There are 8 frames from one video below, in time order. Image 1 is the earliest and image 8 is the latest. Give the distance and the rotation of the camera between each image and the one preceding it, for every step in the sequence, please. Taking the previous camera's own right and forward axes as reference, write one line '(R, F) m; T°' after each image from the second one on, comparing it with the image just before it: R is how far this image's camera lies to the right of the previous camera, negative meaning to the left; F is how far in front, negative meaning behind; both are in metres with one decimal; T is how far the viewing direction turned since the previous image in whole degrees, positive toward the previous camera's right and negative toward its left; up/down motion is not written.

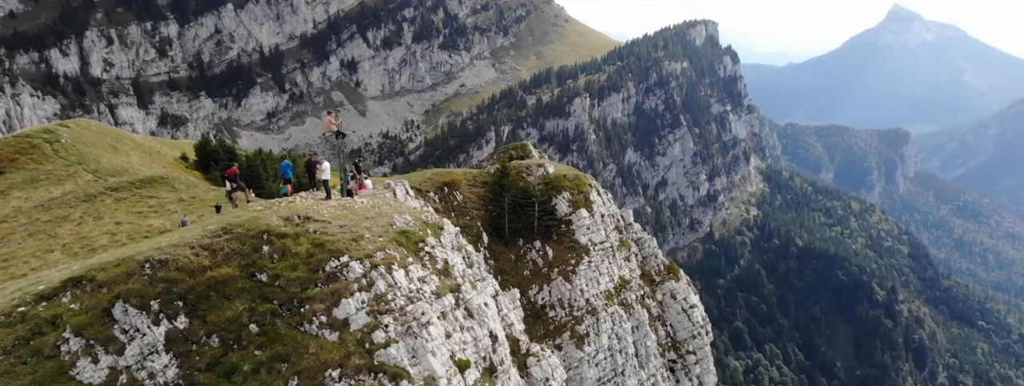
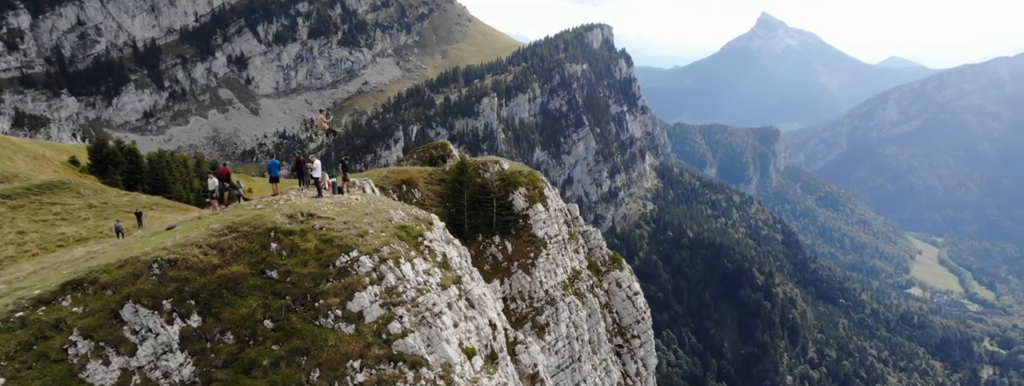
(-3.9, -1.7) m; +6°
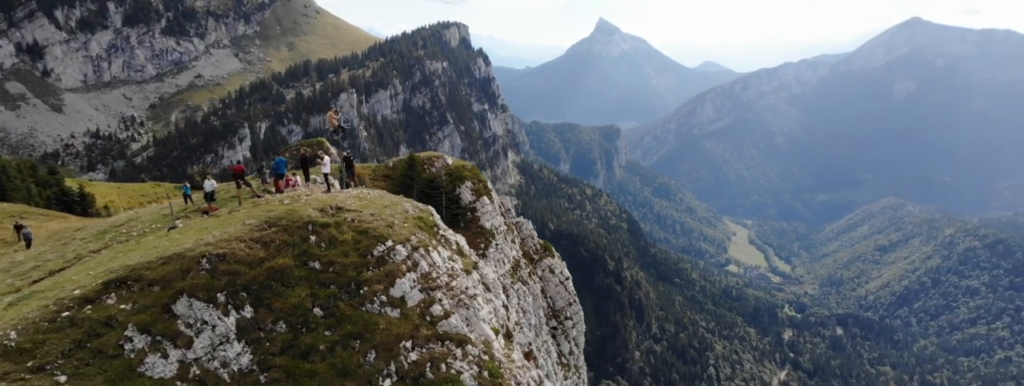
(-7.1, -2.9) m; +9°
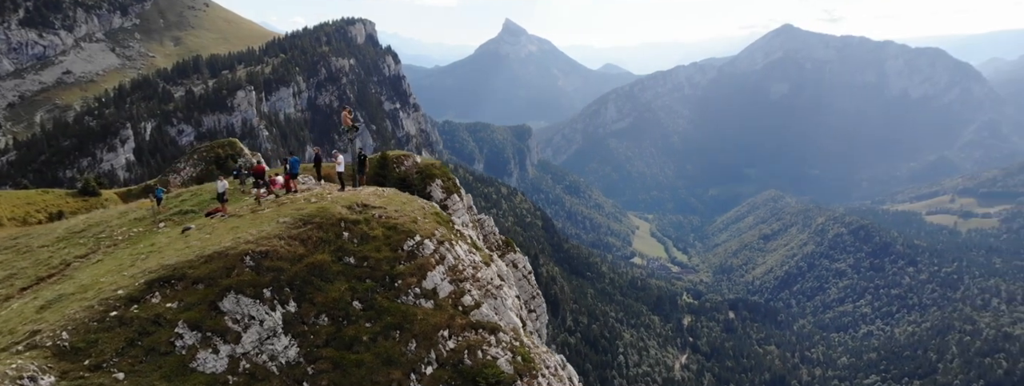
(-5.0, -2.0) m; +5°
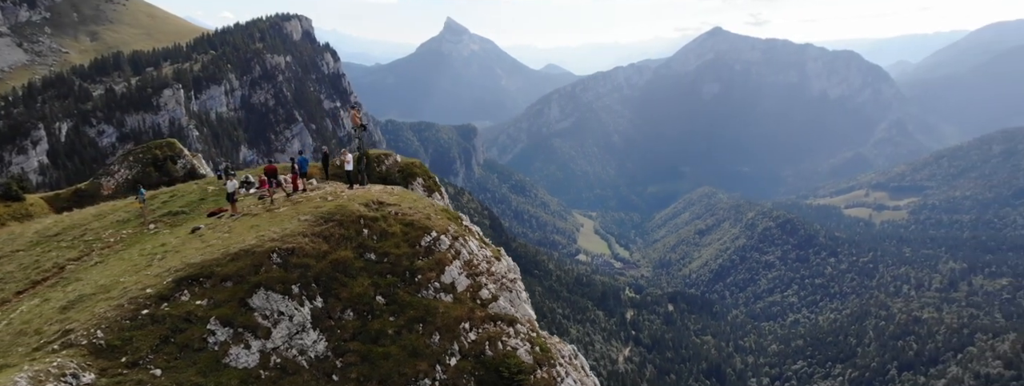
(-3.1, -1.3) m; +3°
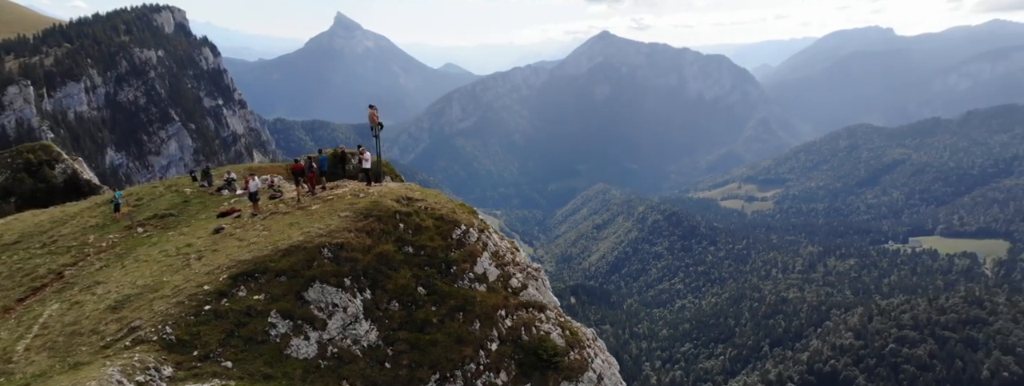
(-5.8, -2.1) m; +5°
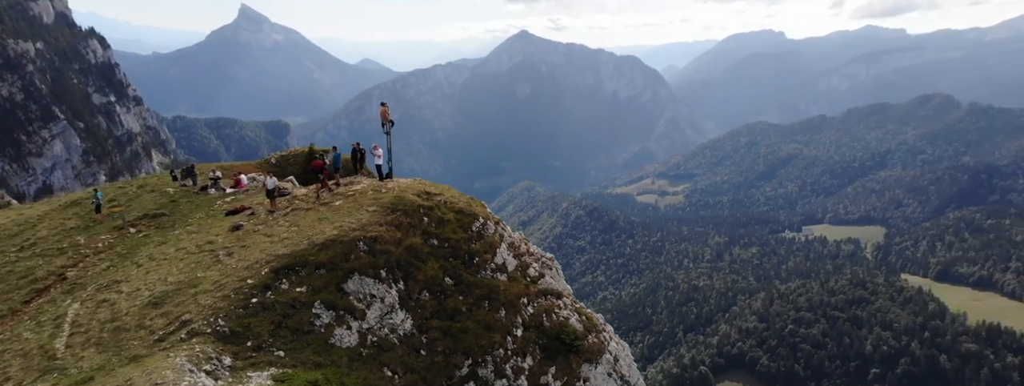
(-4.3, -1.8) m; +4°
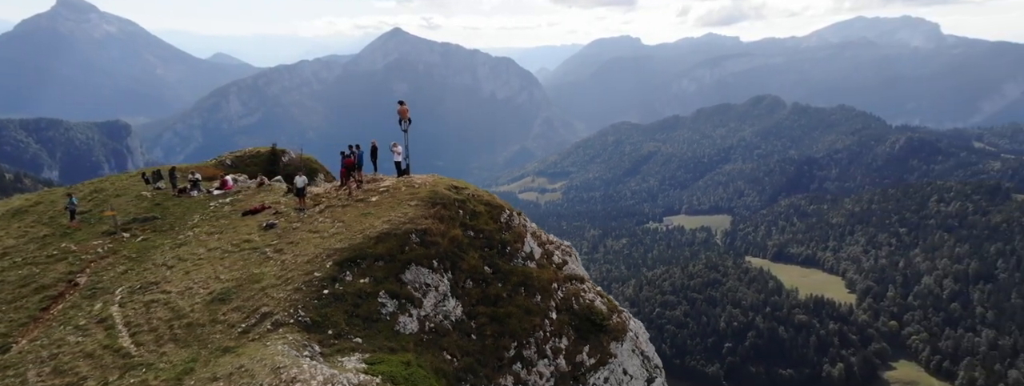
(-6.9, -2.4) m; +6°
